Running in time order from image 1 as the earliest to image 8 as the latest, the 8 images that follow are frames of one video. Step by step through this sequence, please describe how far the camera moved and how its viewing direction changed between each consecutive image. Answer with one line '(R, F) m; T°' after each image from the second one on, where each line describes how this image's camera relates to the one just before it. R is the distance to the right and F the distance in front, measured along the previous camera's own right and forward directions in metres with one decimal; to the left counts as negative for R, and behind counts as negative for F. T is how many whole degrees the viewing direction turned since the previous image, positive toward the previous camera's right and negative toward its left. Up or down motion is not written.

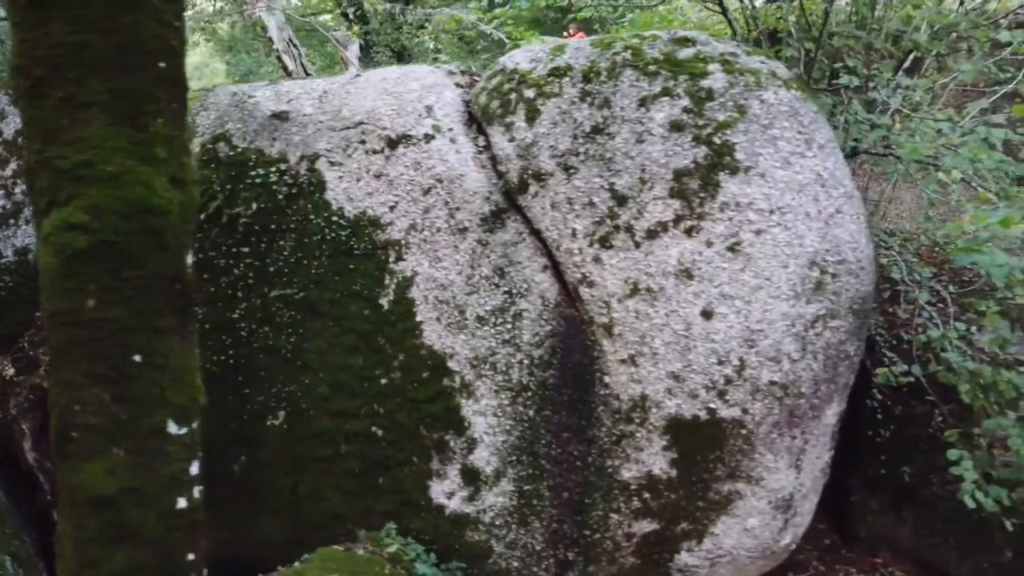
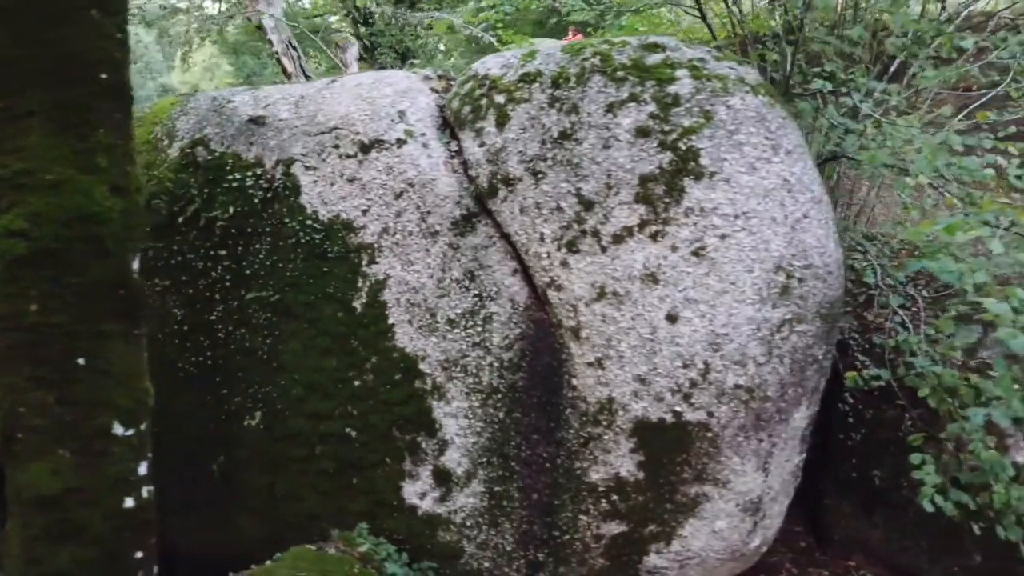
(+0.1, 0.0) m; -1°
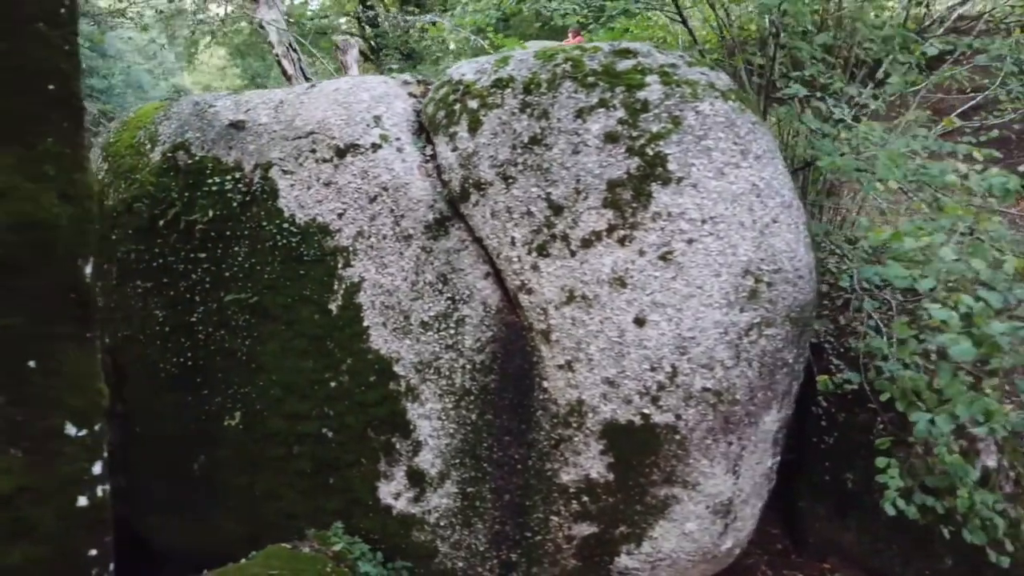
(+0.1, 0.0) m; -1°
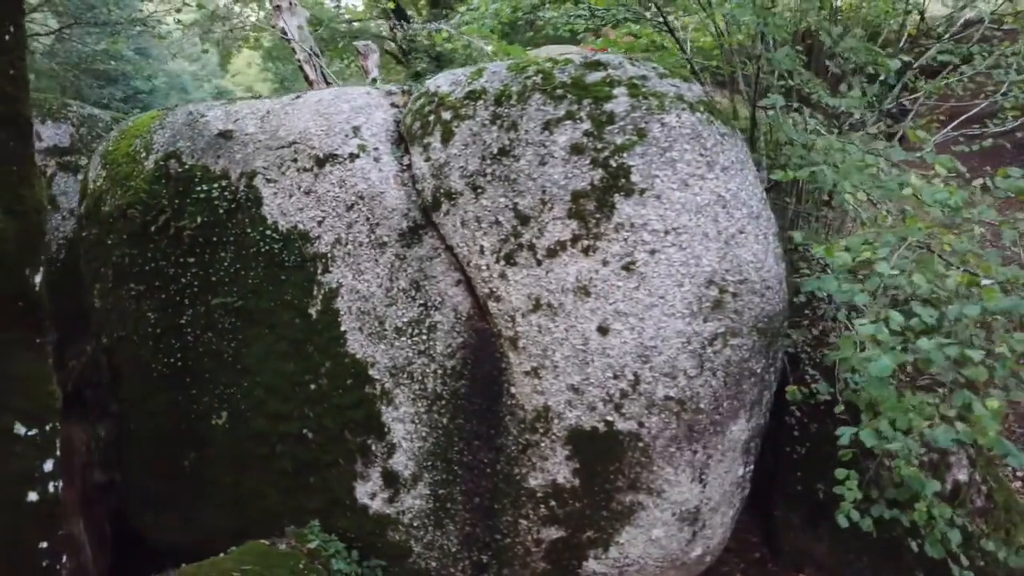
(+0.2, -0.1) m; -2°
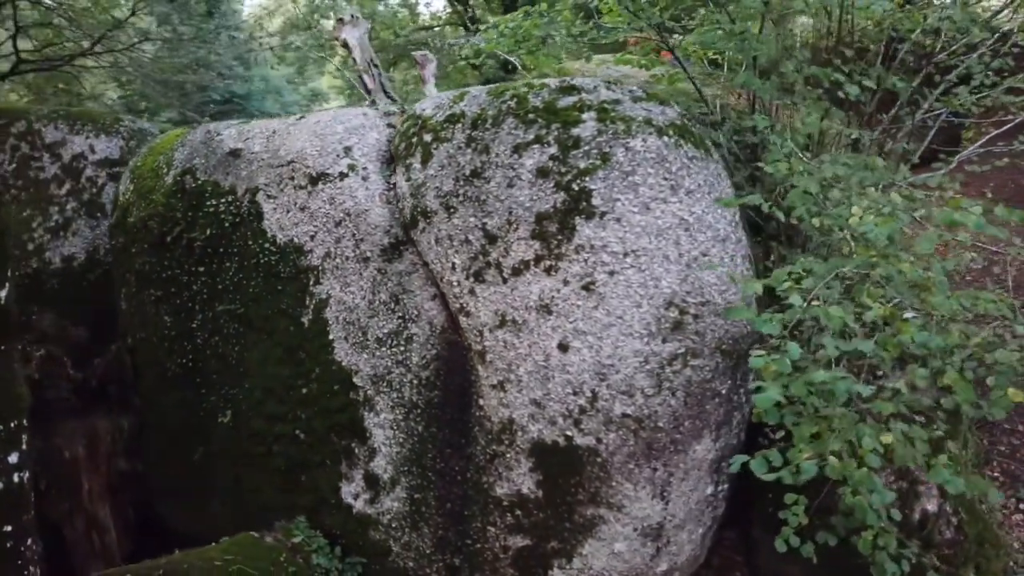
(+0.4, -0.1) m; -6°
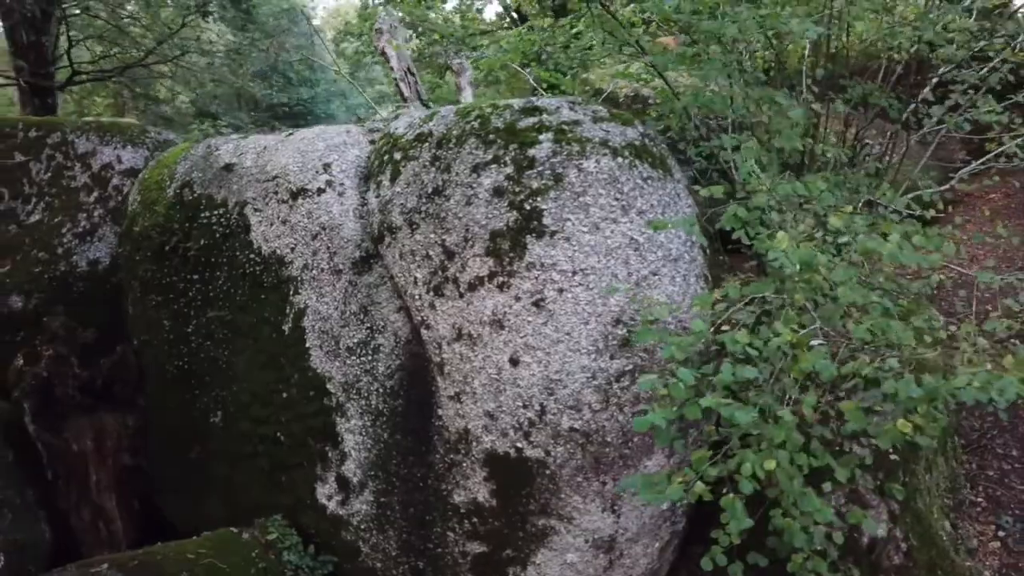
(+0.4, -0.1) m; -4°
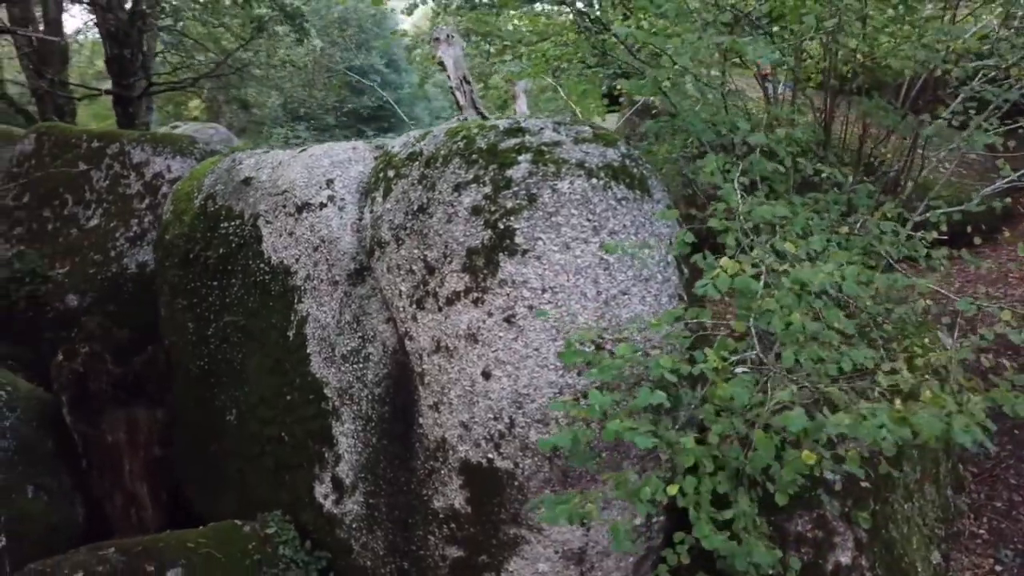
(+0.4, -0.1) m; -6°
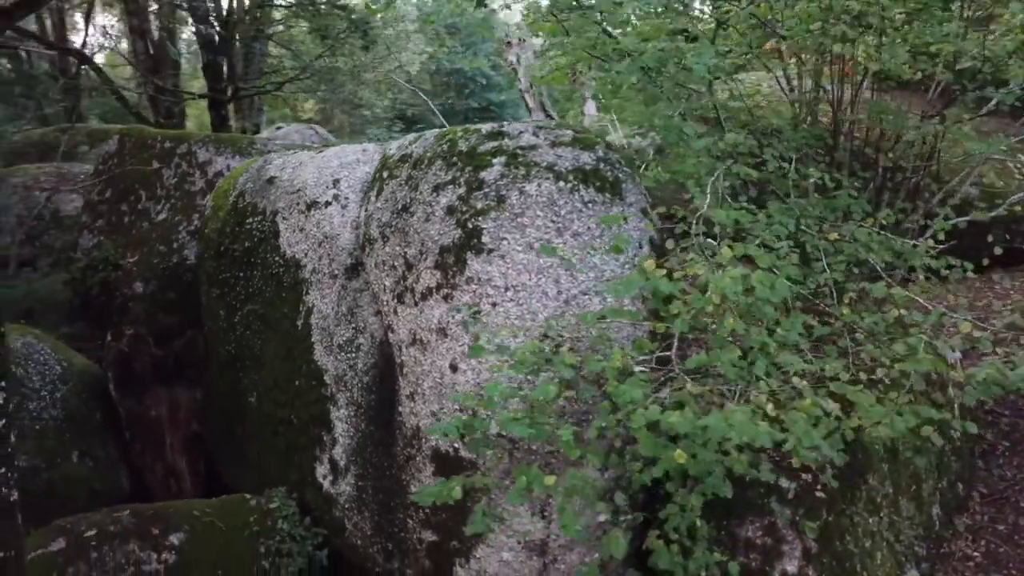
(+0.5, -0.1) m; -7°
